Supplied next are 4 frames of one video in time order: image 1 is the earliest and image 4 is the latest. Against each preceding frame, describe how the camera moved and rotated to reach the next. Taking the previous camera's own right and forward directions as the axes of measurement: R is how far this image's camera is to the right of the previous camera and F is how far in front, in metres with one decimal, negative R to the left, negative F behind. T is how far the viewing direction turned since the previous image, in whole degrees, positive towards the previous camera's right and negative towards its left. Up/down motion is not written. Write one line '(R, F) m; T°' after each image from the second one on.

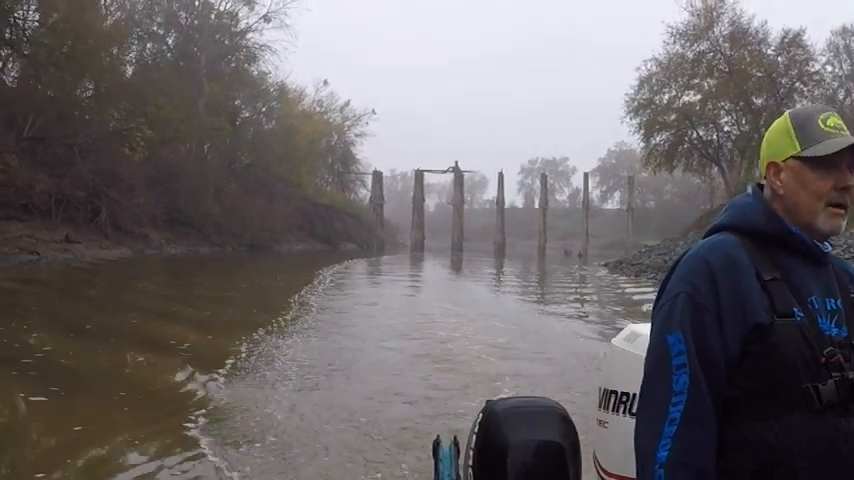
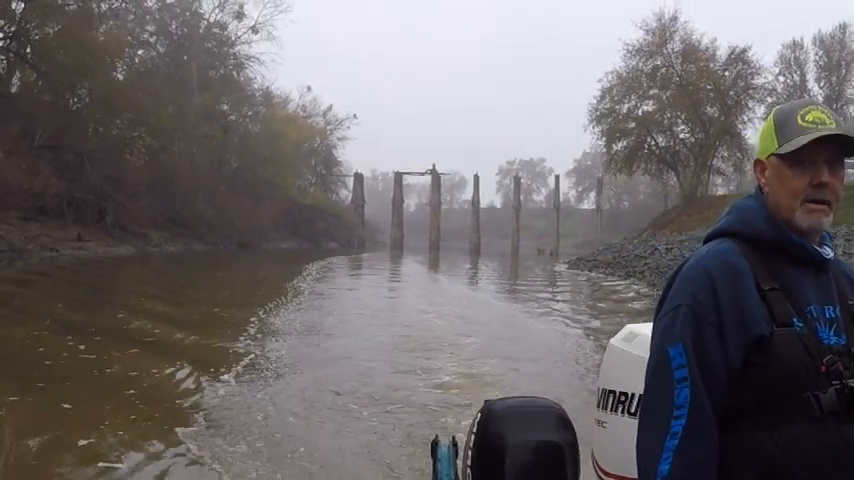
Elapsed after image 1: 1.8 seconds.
(+3.6, 0.0) m; -13°
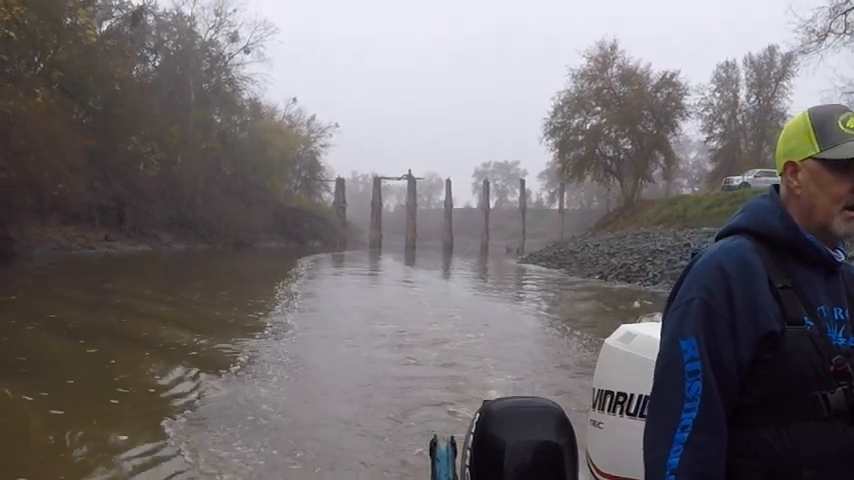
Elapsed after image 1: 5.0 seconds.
(-1.0, -1.3) m; +5°
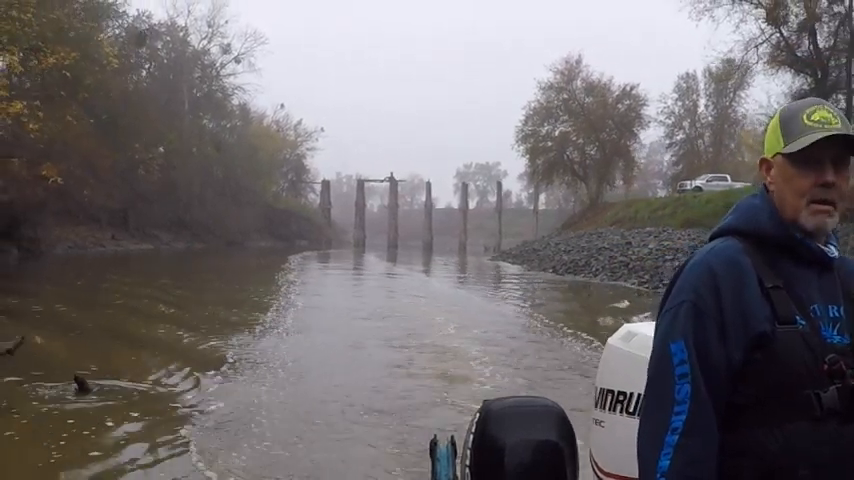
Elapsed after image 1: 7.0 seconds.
(-0.6, -0.9) m; +3°
